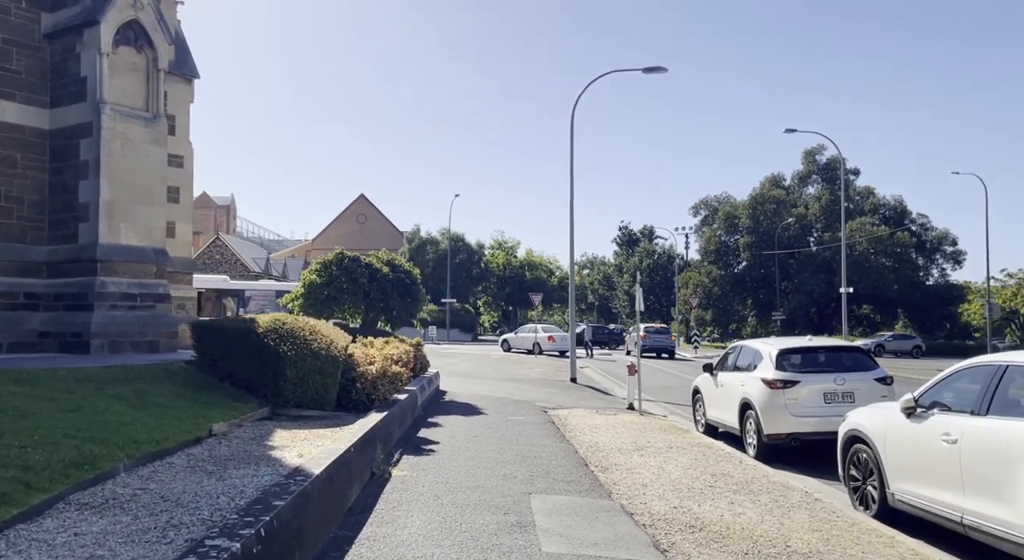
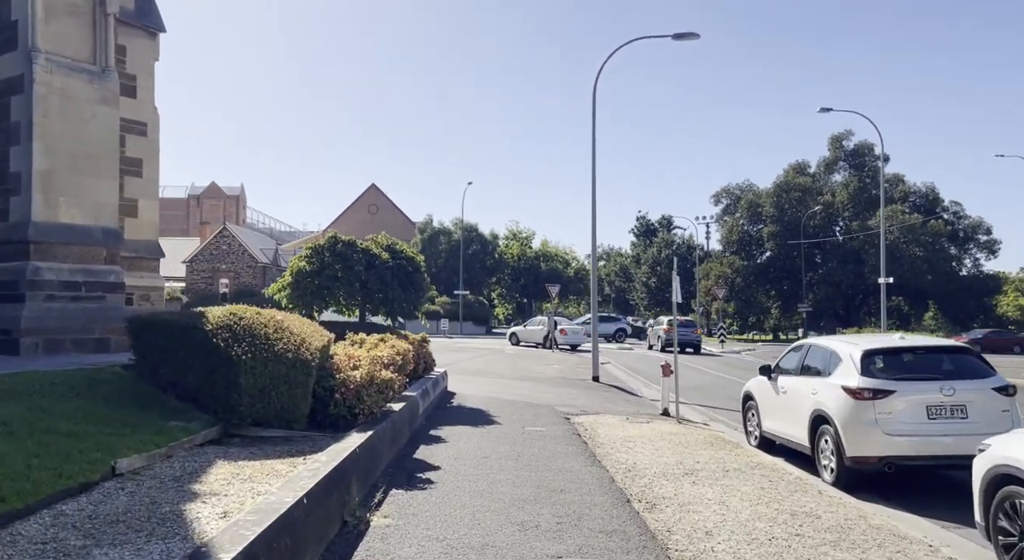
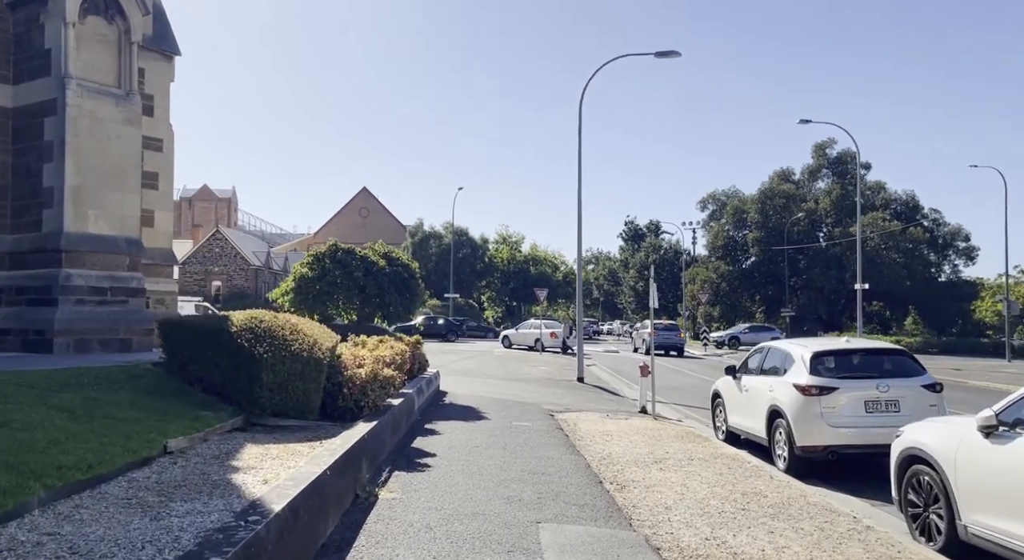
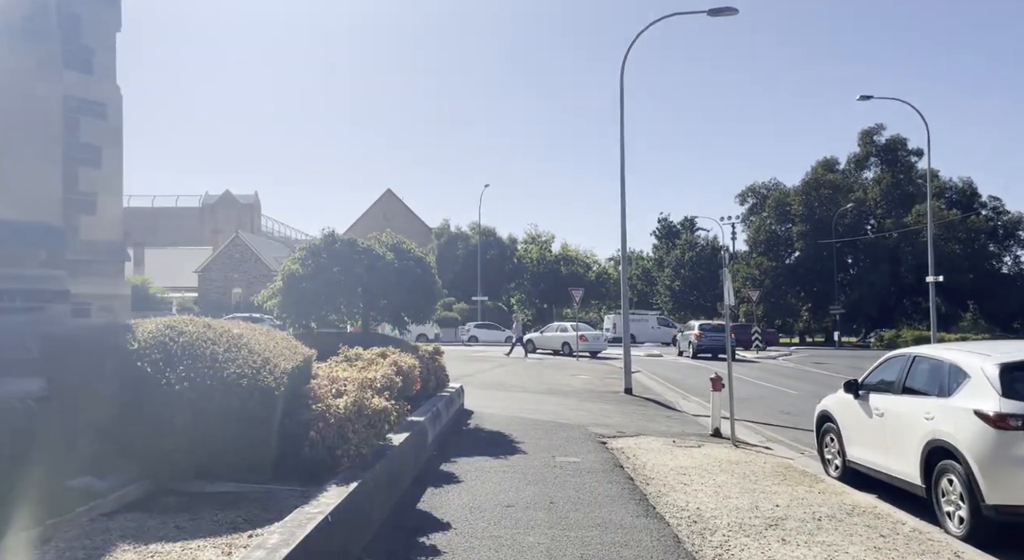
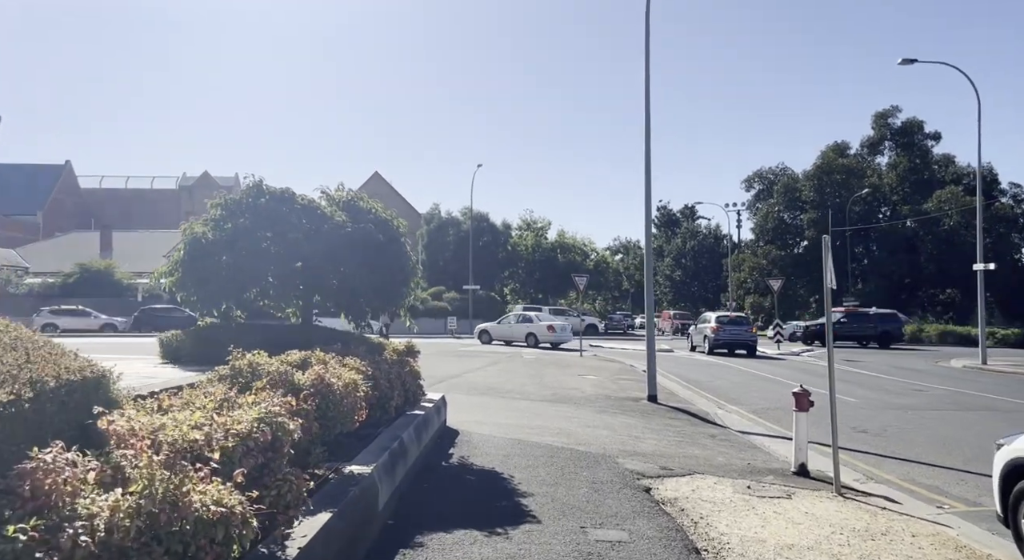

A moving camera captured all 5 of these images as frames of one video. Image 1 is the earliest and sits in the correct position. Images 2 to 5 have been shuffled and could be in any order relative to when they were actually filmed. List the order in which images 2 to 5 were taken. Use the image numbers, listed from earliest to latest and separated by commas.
3, 2, 4, 5
